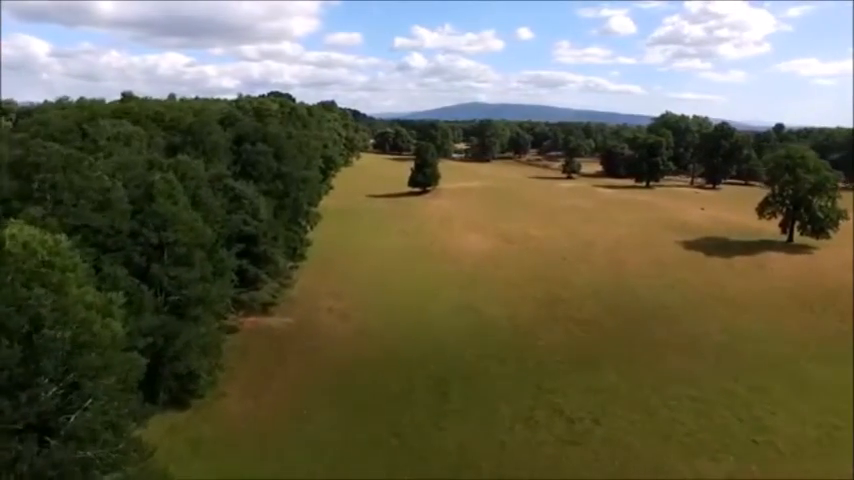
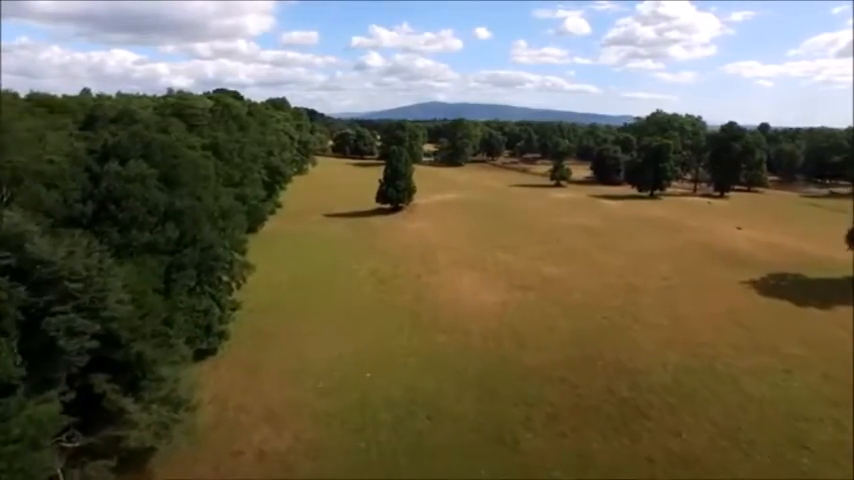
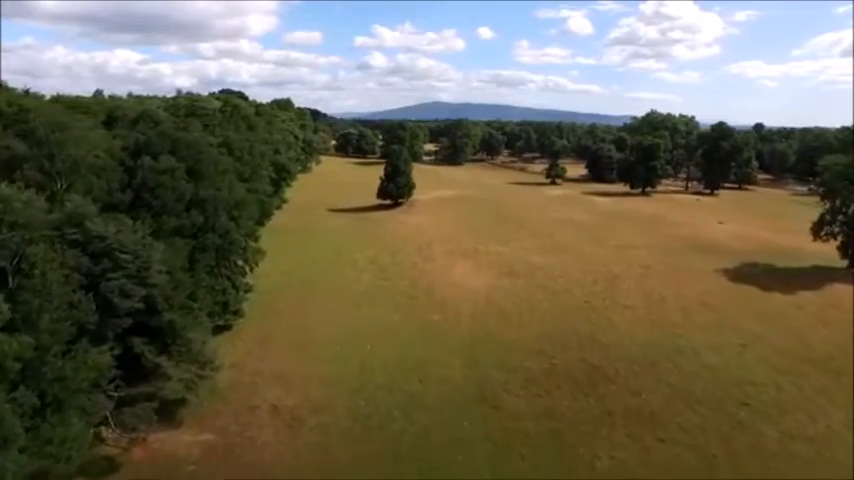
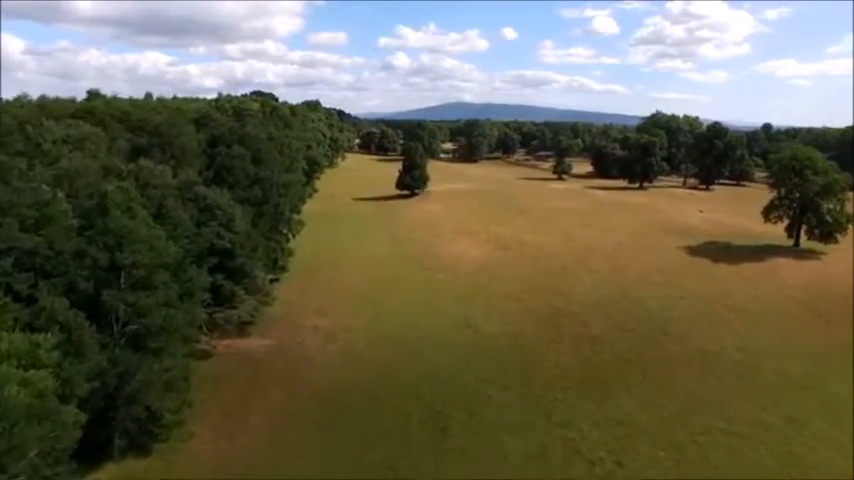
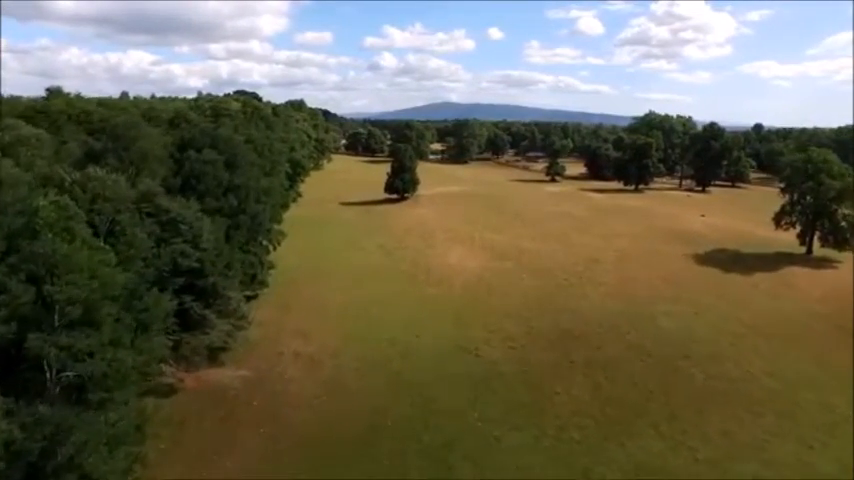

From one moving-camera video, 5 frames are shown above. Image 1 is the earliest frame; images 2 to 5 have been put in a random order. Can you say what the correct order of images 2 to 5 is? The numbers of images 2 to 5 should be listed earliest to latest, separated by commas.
4, 5, 3, 2
